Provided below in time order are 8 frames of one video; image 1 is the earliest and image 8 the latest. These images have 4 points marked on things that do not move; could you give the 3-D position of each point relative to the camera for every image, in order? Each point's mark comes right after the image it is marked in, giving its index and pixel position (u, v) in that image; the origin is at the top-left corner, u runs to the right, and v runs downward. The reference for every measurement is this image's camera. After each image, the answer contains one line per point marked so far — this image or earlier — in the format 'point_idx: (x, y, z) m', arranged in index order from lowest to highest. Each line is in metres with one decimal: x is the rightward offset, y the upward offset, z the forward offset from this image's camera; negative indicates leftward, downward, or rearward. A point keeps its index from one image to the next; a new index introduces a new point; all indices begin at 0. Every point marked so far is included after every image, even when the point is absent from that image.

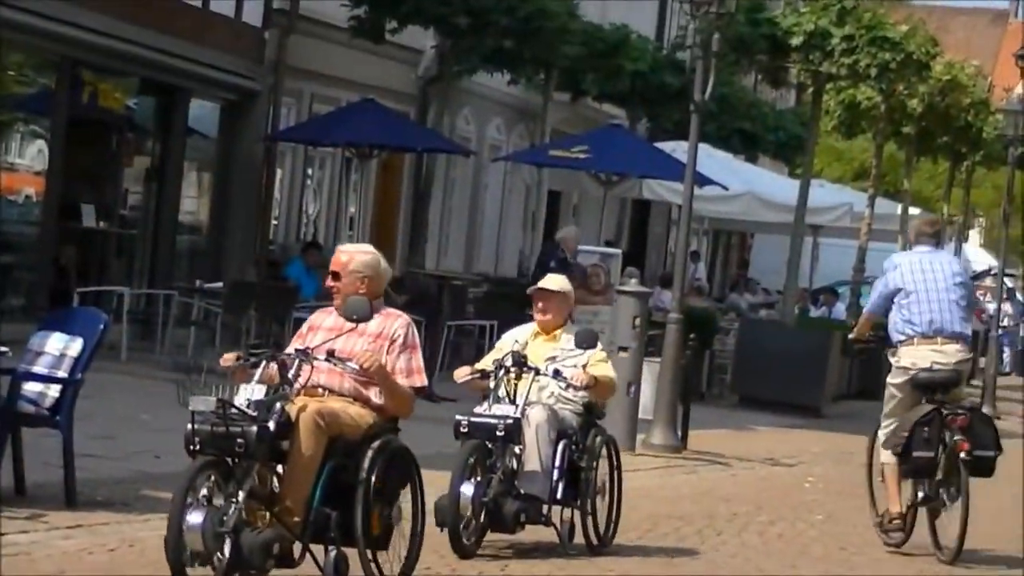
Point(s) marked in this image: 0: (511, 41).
0: (0.0, +1.3, +19.1) m
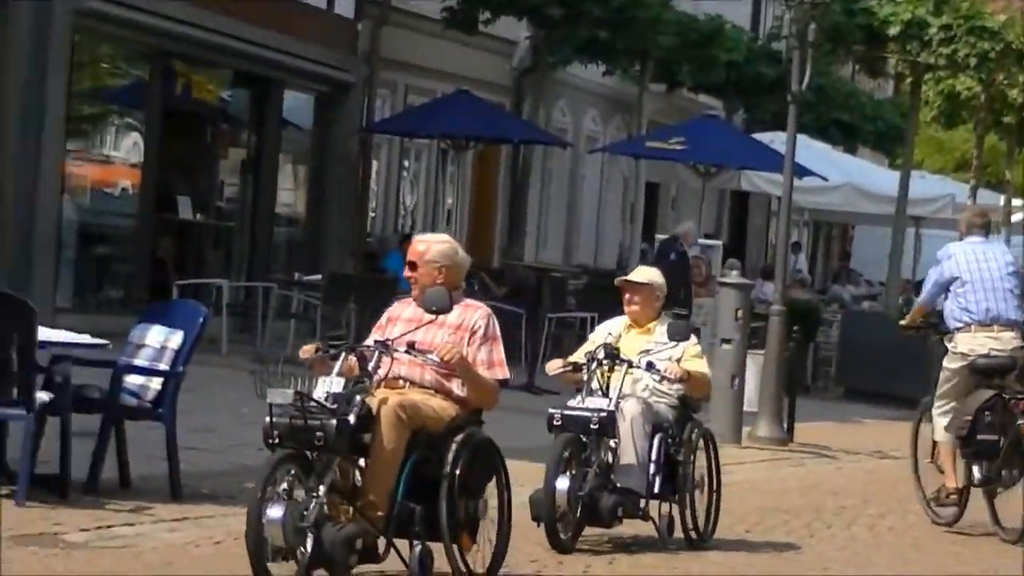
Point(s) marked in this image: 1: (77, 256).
0: (+0.5, +1.4, +19.0) m
1: (-2.1, +0.2, +17.3) m
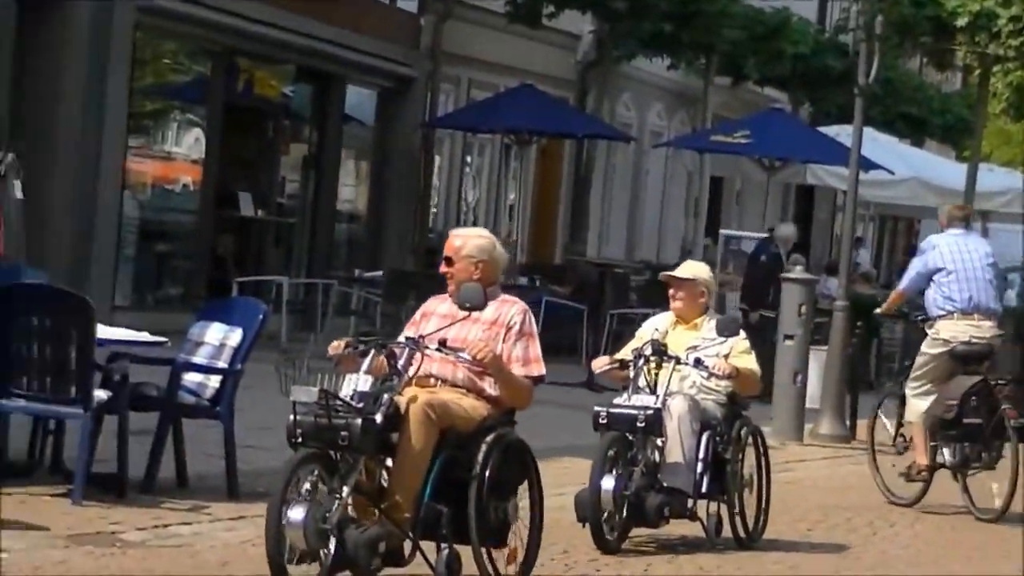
0: (+0.9, +1.4, +18.9) m
1: (-1.8, +0.2, +17.2) m
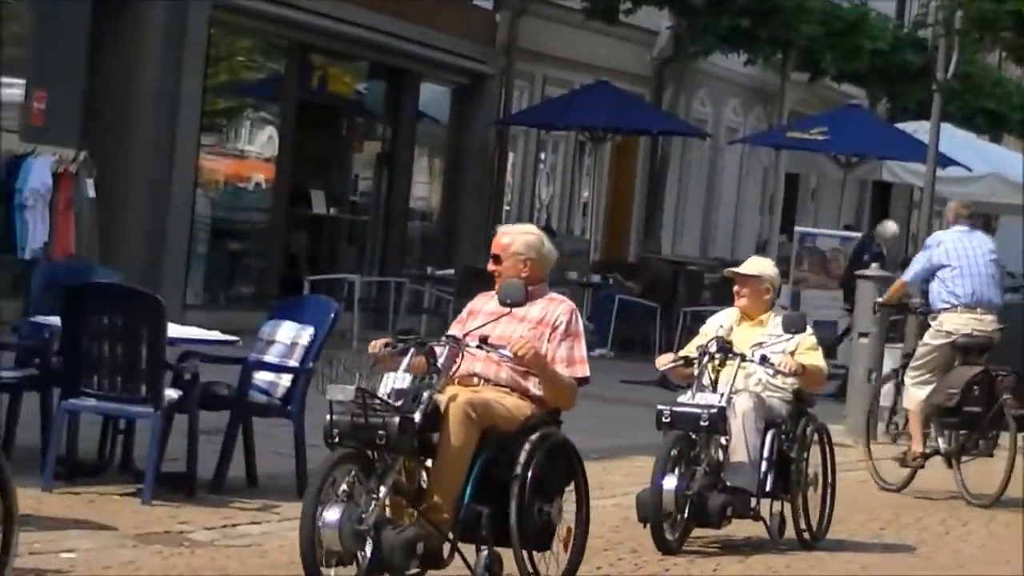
0: (+1.2, +1.4, +18.7) m
1: (-1.5, +0.2, +17.1) m
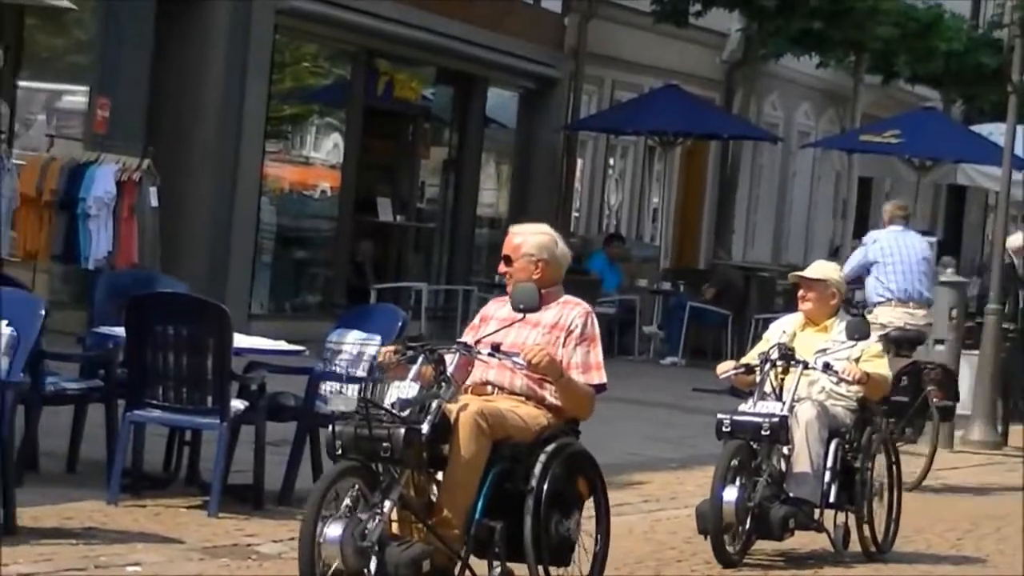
0: (+1.6, +1.4, +18.4) m
1: (-1.1, +0.1, +16.9) m
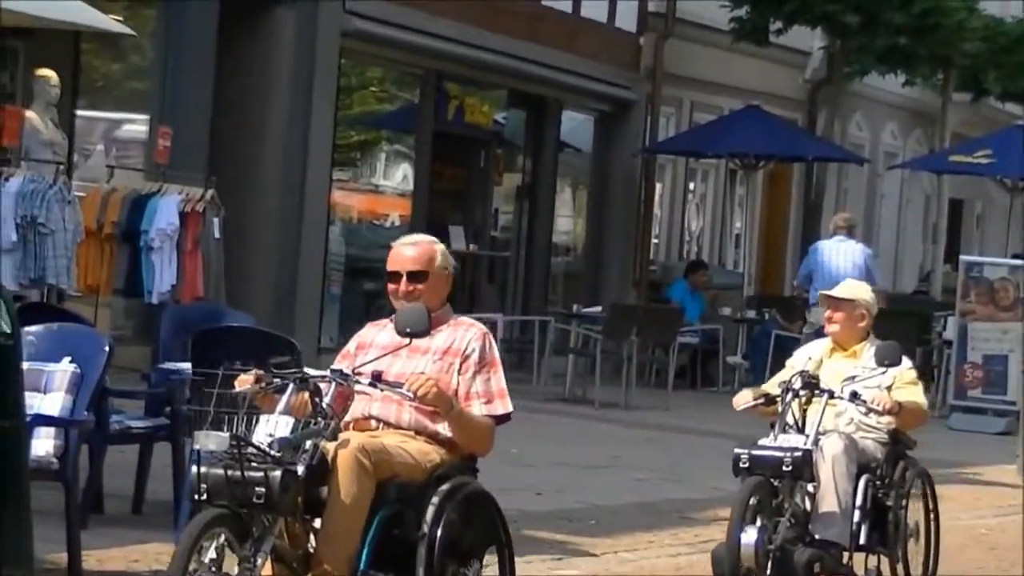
0: (+2.0, +1.2, +17.8) m
1: (-0.8, 0.0, +16.4) m
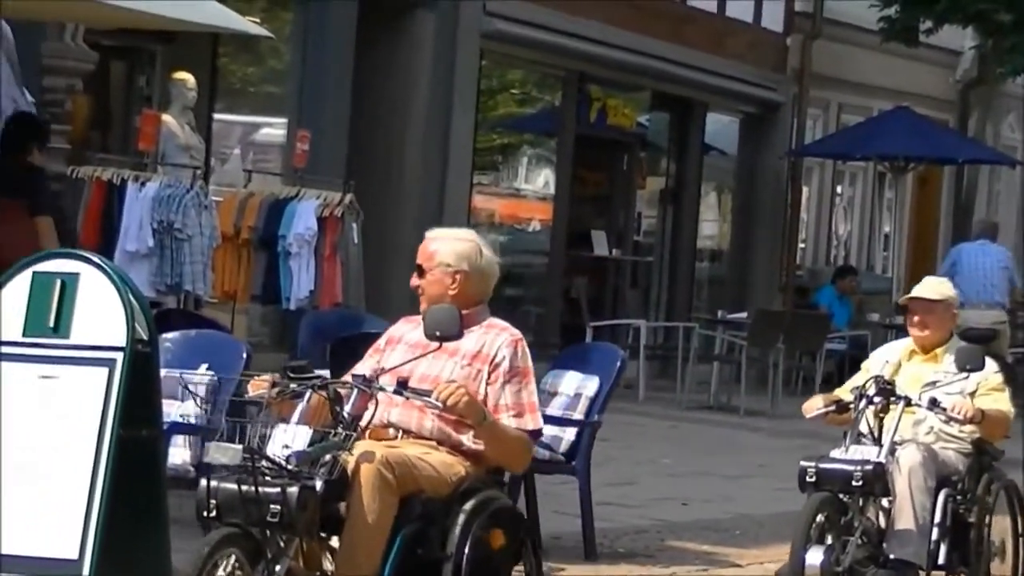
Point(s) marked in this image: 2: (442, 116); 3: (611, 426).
0: (+2.7, +1.2, +17.3) m
1: (-0.1, 0.0, +16.1) m
2: (-0.3, +0.7, +15.3) m
3: (+0.4, -0.6, +15.8) m
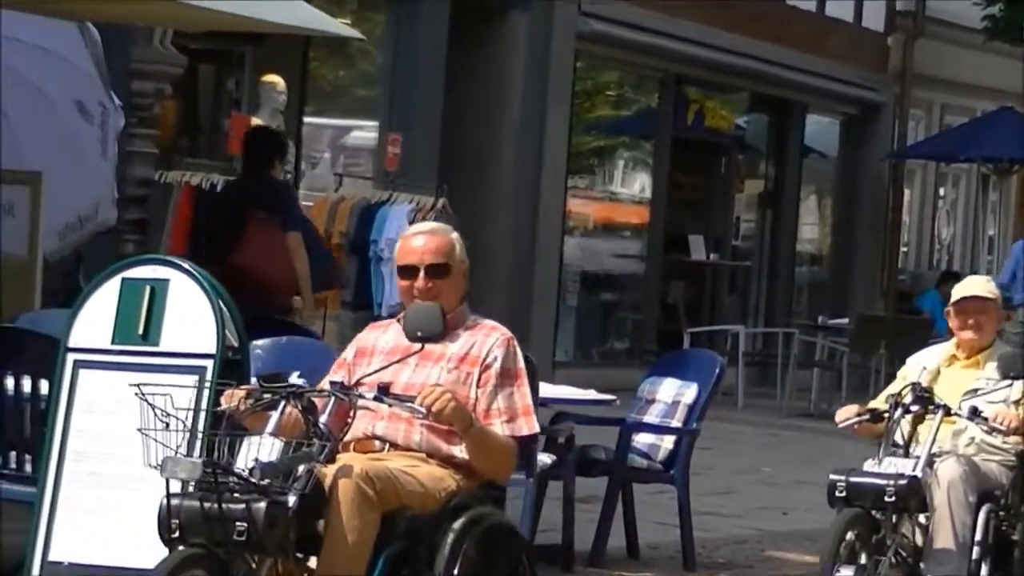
0: (+3.2, +1.2, +16.9) m
1: (+0.3, -0.1, +15.8) m
2: (+0.1, +0.7, +15.0) m
3: (+0.9, -0.6, +15.5) m
